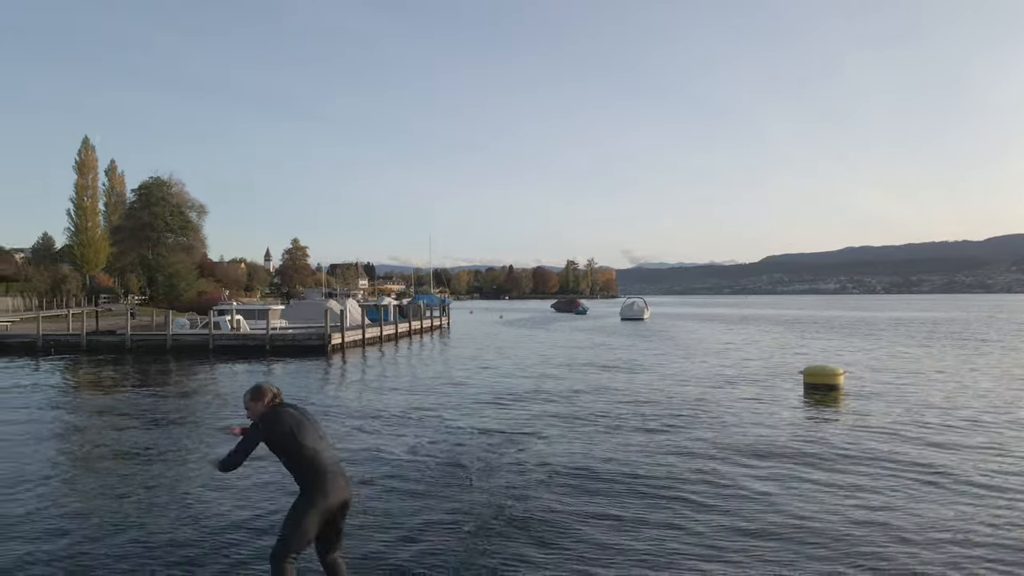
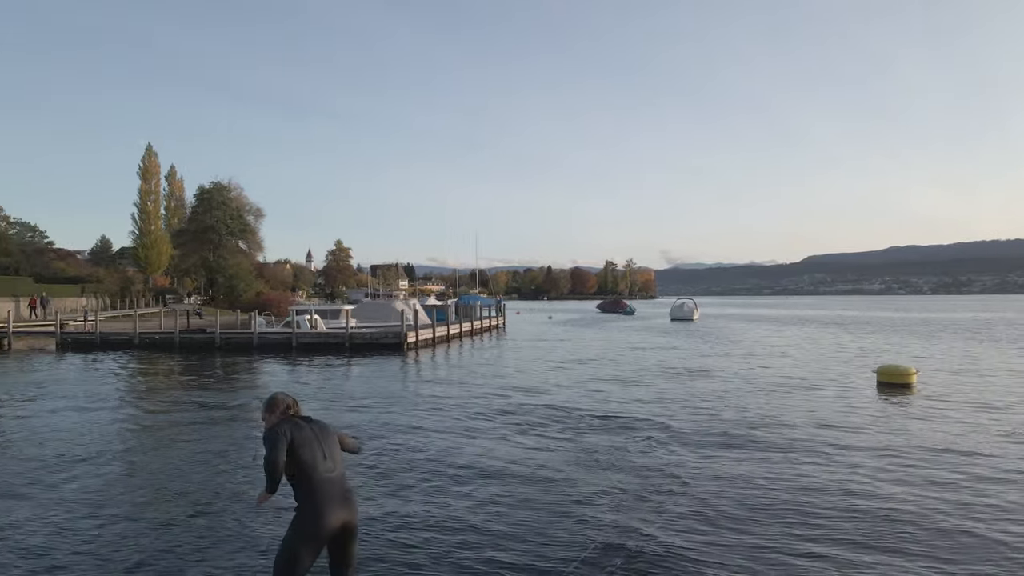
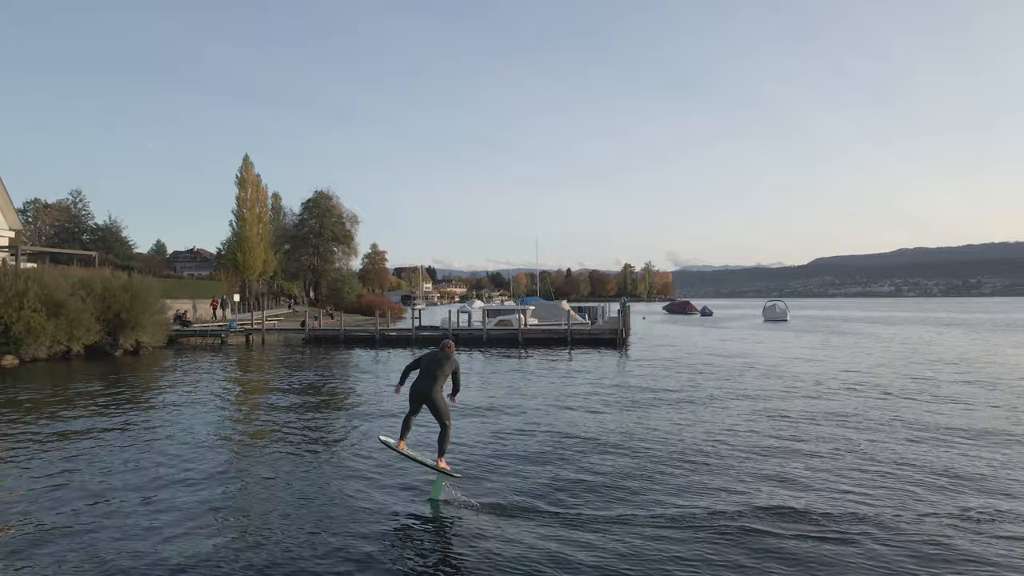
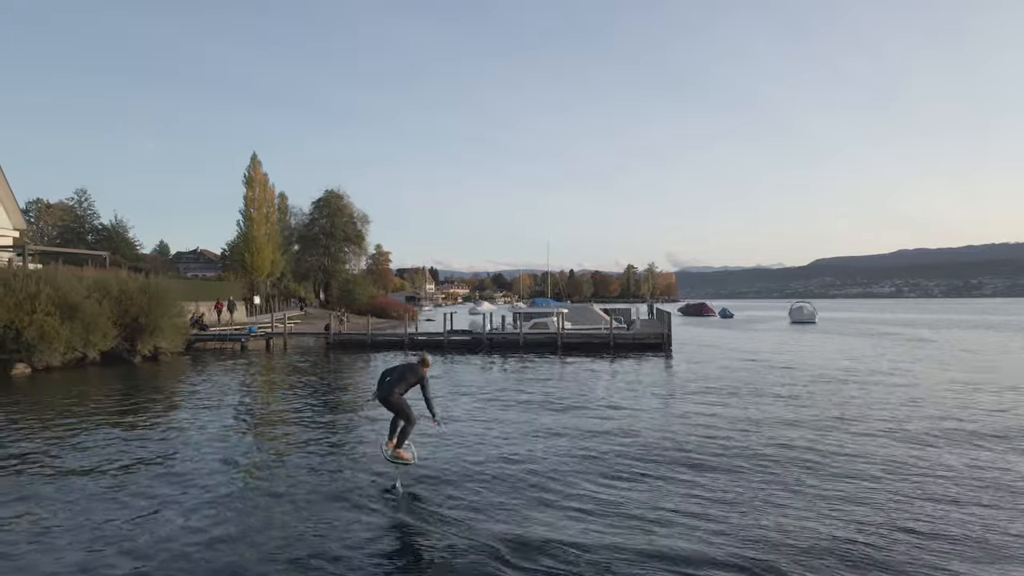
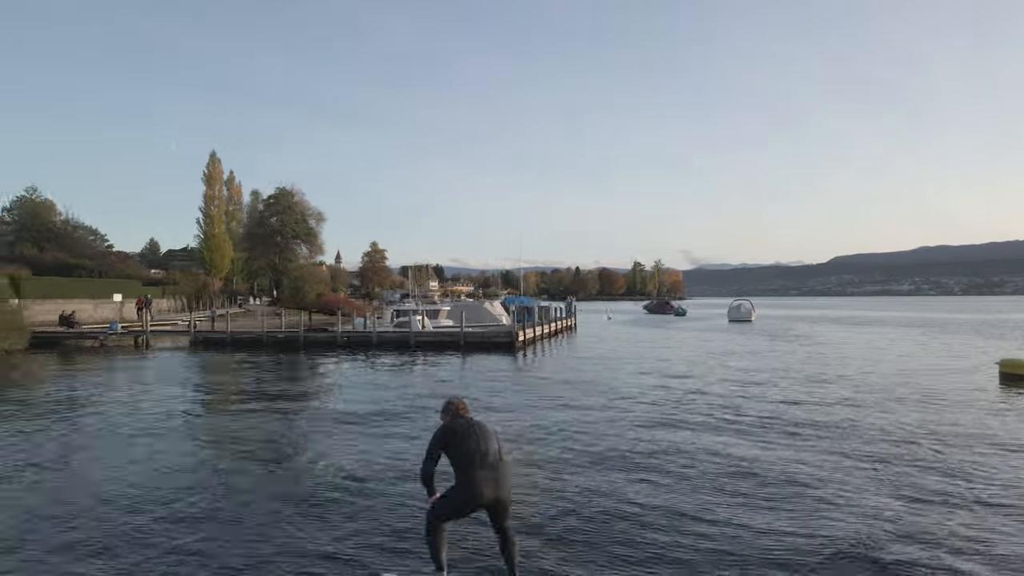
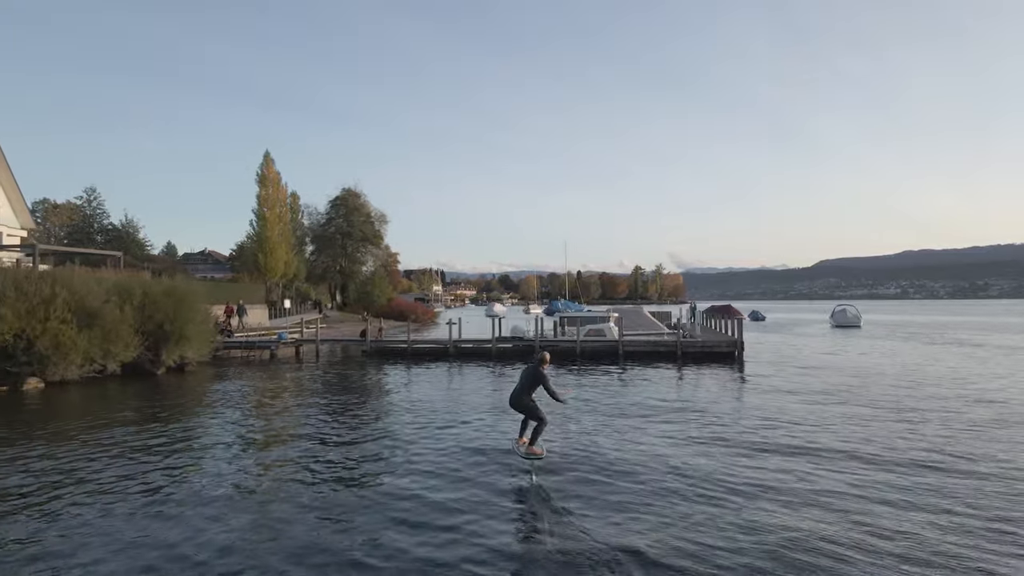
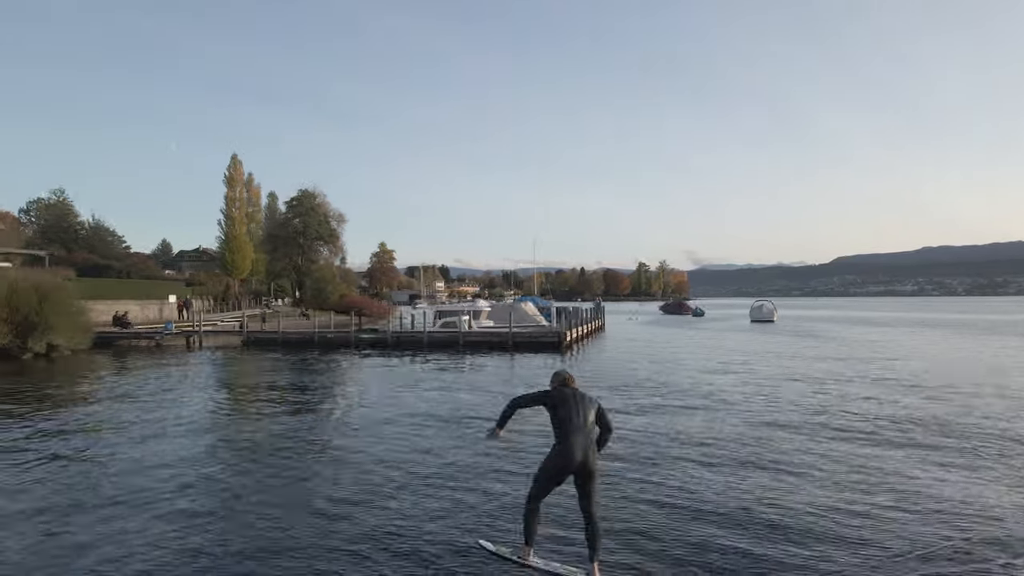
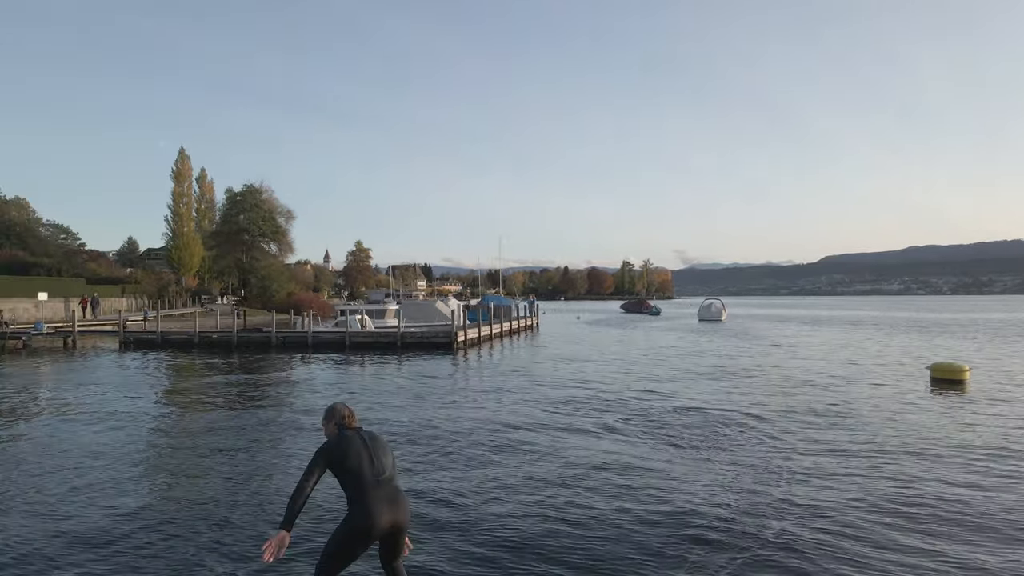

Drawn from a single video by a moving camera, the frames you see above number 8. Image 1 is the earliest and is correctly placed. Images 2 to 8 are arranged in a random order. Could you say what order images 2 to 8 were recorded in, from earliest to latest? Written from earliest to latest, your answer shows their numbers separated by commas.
2, 8, 5, 7, 3, 4, 6
